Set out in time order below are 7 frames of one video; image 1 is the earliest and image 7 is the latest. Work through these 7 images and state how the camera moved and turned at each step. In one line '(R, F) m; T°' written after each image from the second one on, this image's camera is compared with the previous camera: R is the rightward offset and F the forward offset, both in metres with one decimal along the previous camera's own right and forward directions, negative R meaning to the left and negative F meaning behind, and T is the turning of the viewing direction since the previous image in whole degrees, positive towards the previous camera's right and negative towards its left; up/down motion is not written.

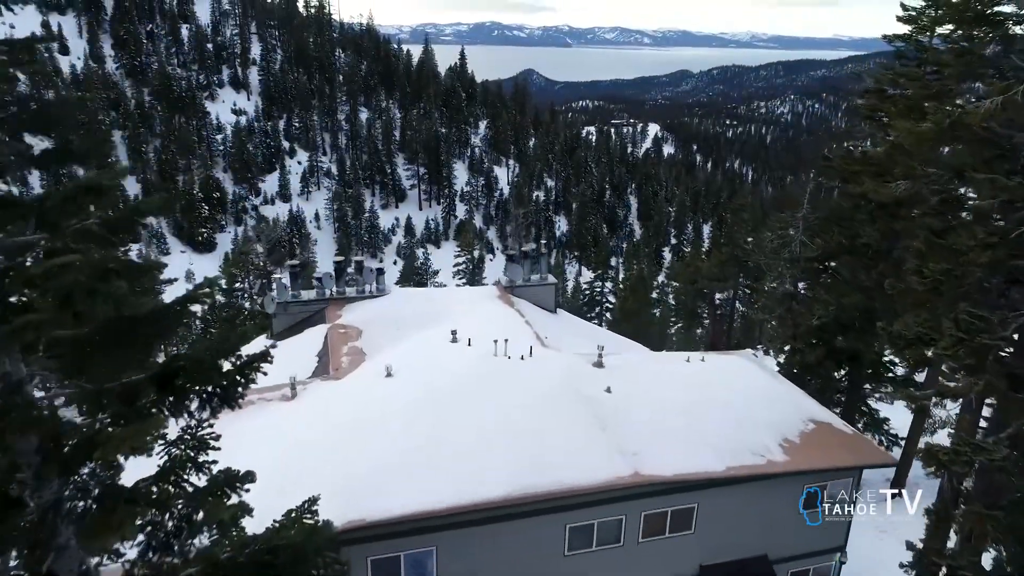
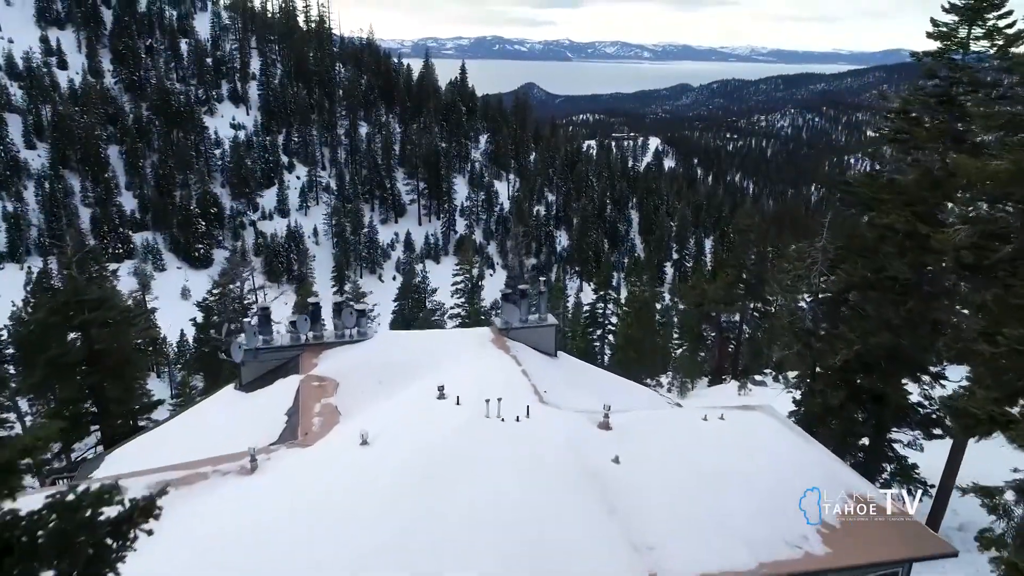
(+0.1, +1.2) m; 0°
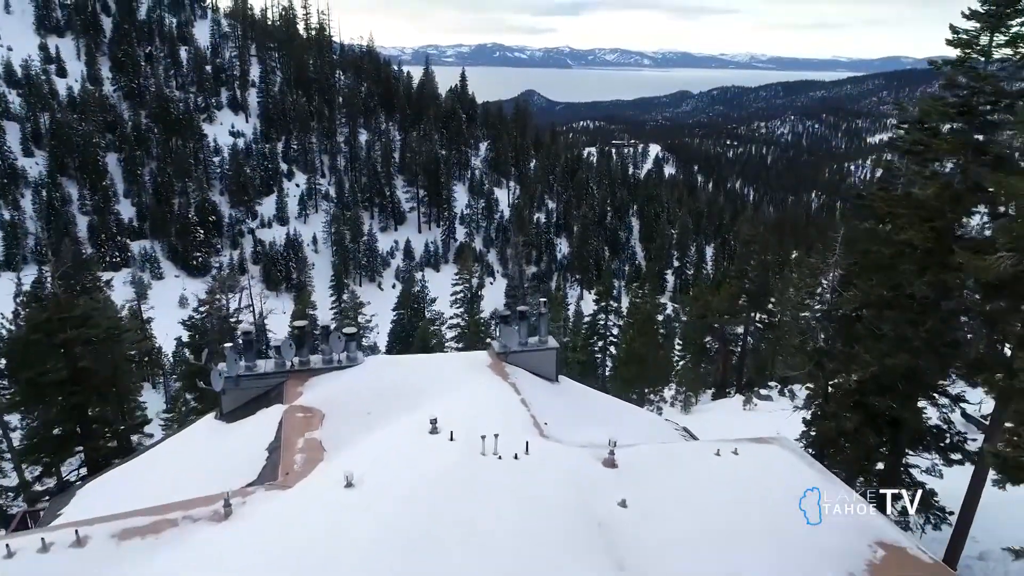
(0.0, +0.6) m; 0°
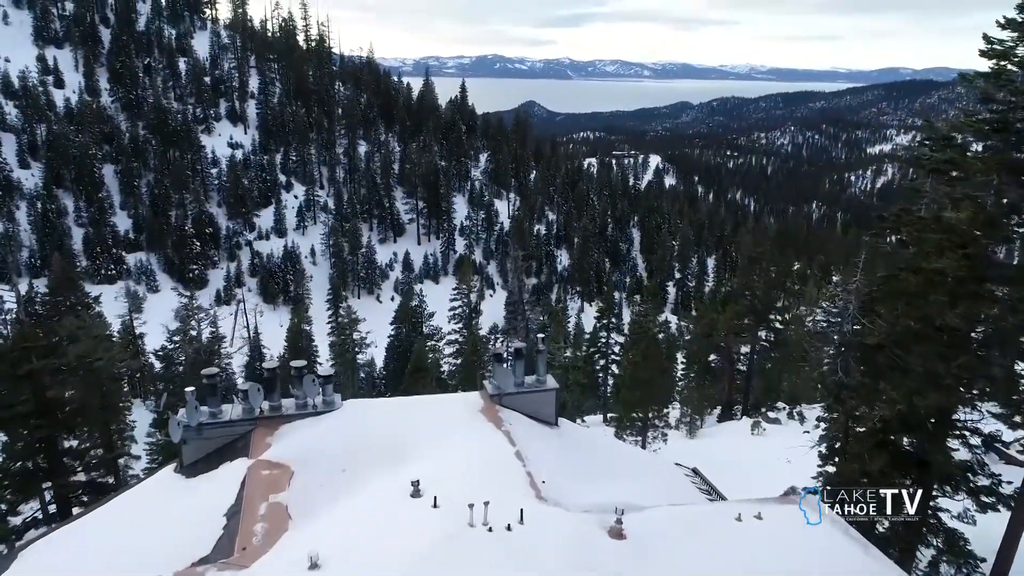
(+0.1, +1.0) m; 0°
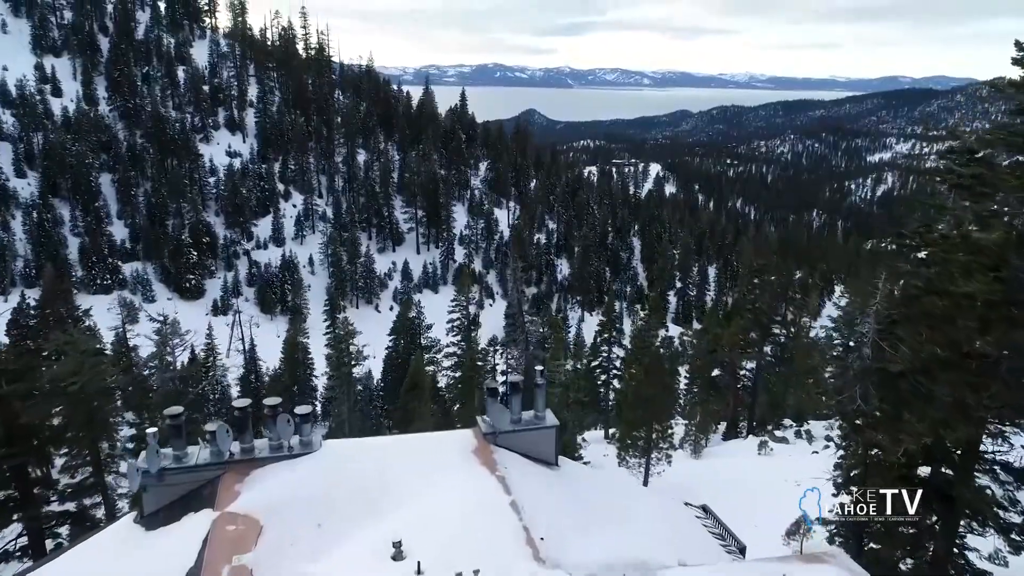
(+0.1, +0.8) m; 0°
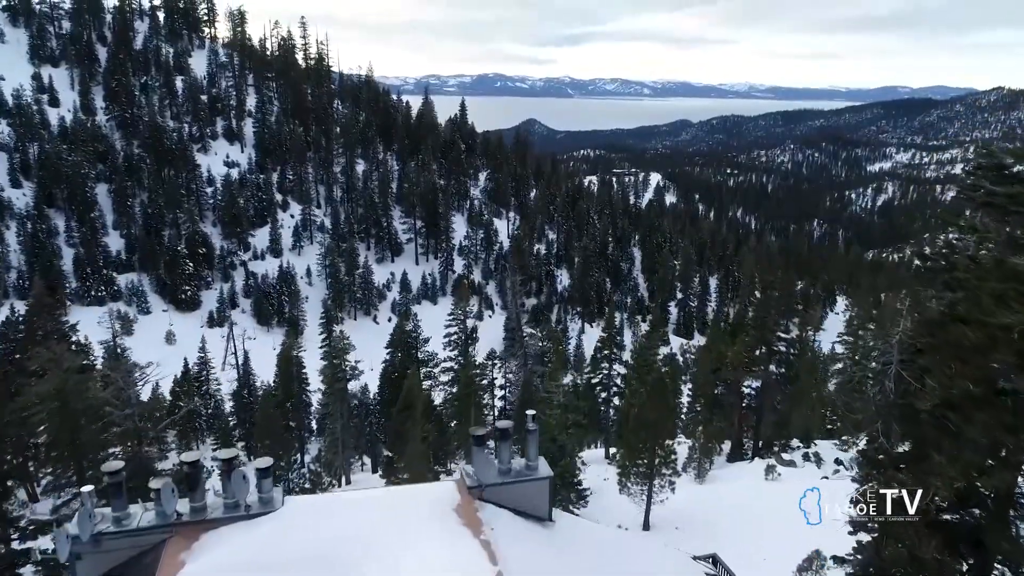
(+0.2, +0.9) m; 0°
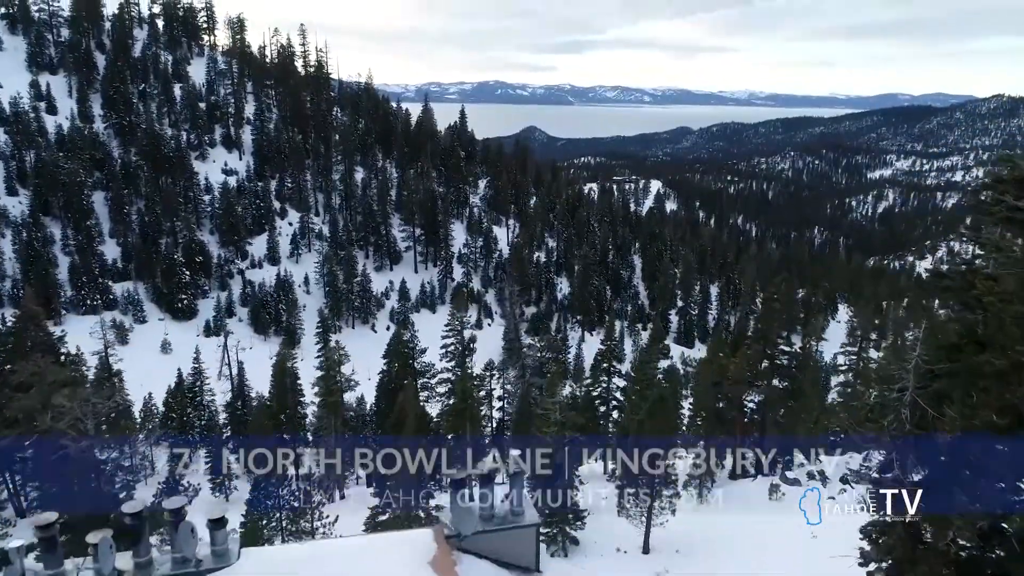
(+0.2, +0.7) m; 0°
